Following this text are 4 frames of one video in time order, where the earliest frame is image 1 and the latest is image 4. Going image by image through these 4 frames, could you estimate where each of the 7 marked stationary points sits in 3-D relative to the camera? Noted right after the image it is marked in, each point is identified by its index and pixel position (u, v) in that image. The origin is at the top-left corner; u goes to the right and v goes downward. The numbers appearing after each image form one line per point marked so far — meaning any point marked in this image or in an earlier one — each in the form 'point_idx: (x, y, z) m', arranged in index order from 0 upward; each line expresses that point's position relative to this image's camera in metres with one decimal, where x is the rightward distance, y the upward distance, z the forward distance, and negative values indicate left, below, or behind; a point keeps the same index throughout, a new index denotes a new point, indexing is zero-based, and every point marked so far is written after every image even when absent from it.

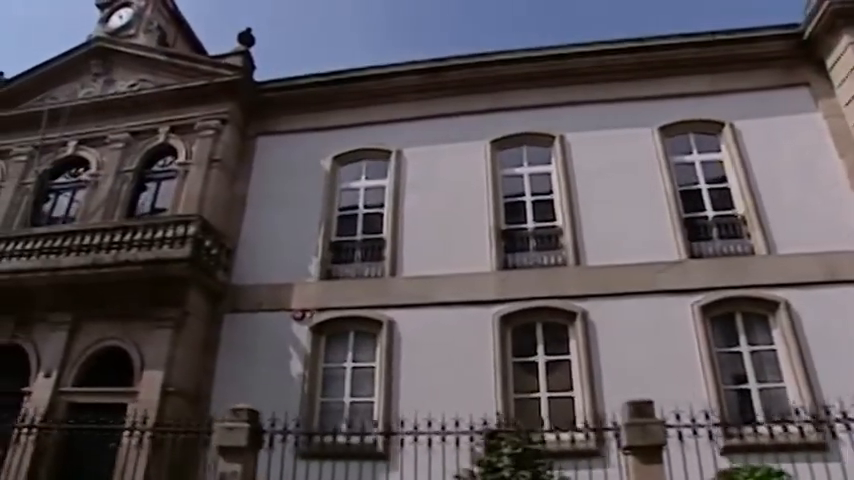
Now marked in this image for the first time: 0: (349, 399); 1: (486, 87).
0: (-1.5, -3.2, +10.2) m
1: (+1.4, +3.8, +12.3) m
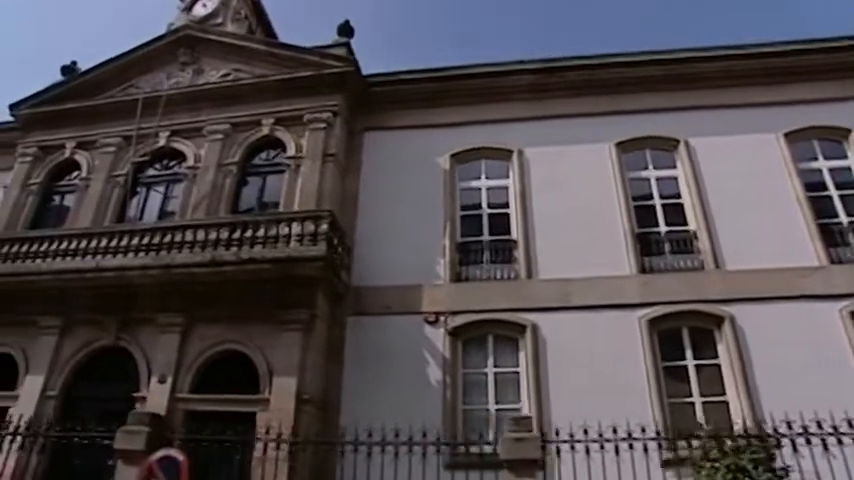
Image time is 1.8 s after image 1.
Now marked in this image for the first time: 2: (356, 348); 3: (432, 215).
0: (+1.4, -3.2, +9.8) m
1: (+4.3, +3.7, +12.1) m
2: (-1.4, -2.3, +10.4) m
3: (+0.2, +0.5, +11.5) m
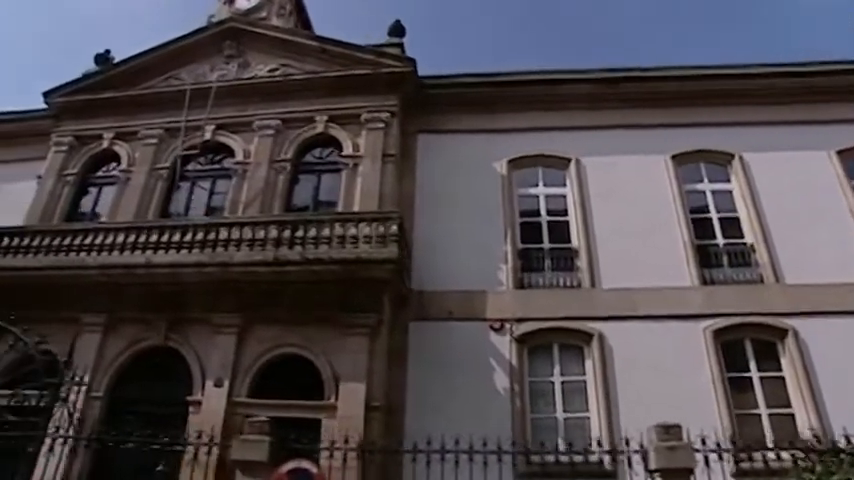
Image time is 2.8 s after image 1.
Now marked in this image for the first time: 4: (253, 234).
0: (+2.6, -3.4, +9.7) m
1: (+5.7, +3.4, +12.3) m
2: (-0.1, -2.3, +10.2) m
3: (+1.5, +0.4, +11.4) m
4: (-3.6, +0.1, +10.3) m
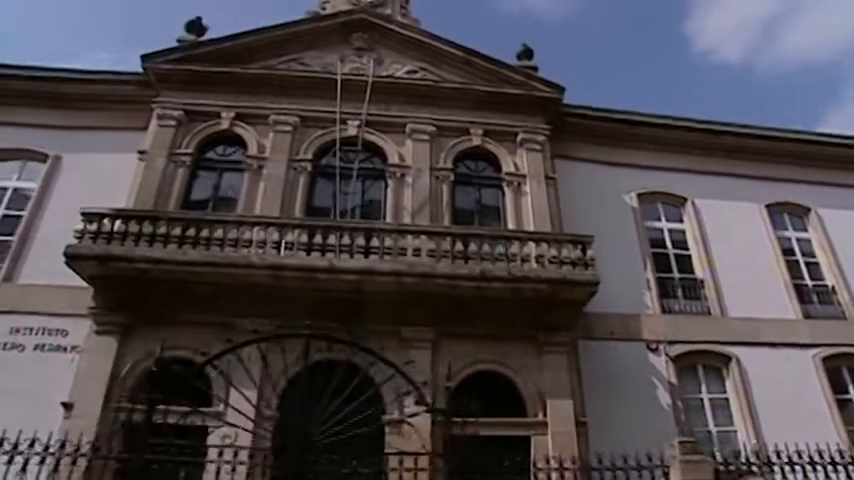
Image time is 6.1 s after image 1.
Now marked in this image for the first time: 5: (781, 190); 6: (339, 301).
0: (+6.2, -4.1, +10.8) m
1: (+9.1, +2.4, +14.1) m
2: (+3.5, -2.8, +10.6) m
3: (+5.0, -0.2, +12.2) m
4: (+0.3, -0.1, +10.0) m
5: (+9.8, +1.4, +13.9) m
6: (-1.6, -1.2, +9.5) m
